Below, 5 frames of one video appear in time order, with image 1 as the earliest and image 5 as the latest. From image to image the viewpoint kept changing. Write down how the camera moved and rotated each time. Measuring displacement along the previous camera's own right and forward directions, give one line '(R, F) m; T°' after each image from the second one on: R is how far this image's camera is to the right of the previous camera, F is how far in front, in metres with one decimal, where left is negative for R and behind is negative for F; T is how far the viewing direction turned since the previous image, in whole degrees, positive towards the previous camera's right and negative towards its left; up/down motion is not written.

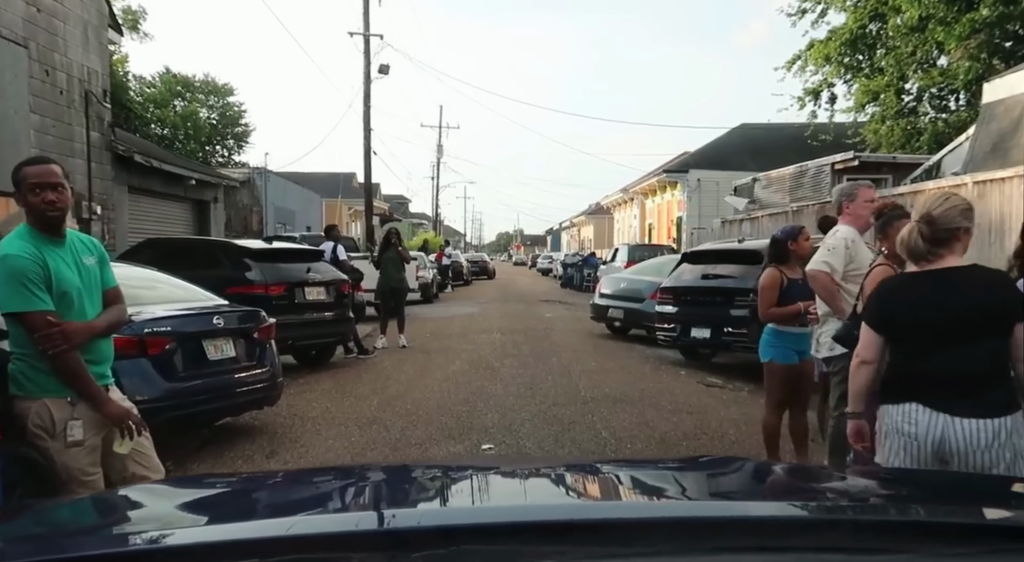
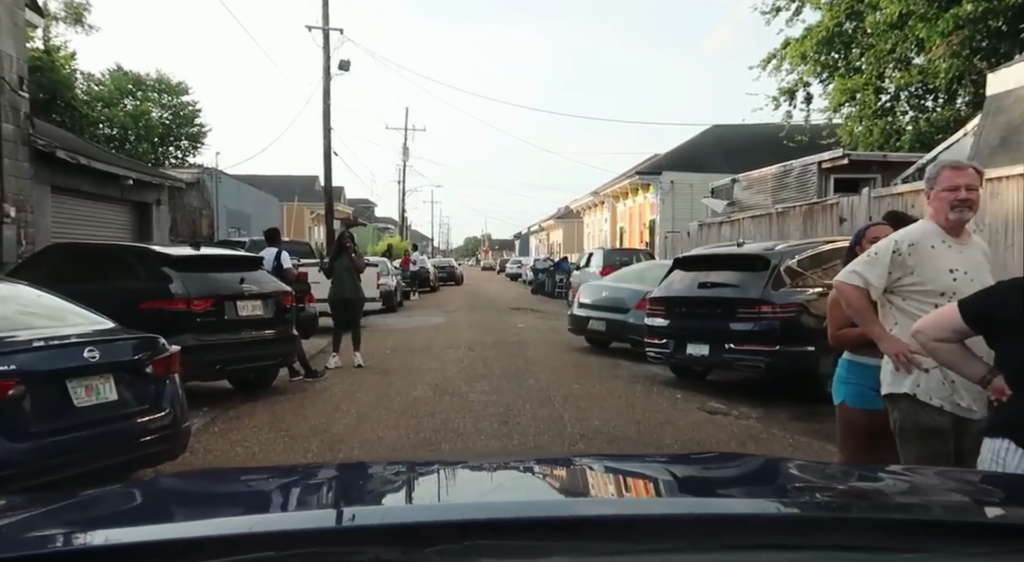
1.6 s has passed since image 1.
(0.0, +1.3) m; +3°
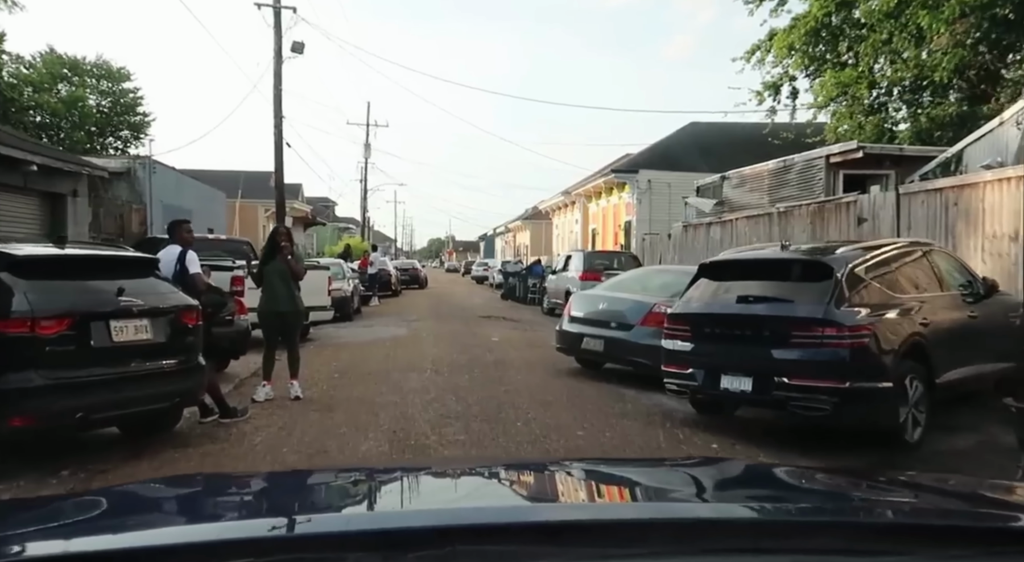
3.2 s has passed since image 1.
(-0.2, +2.1) m; +3°
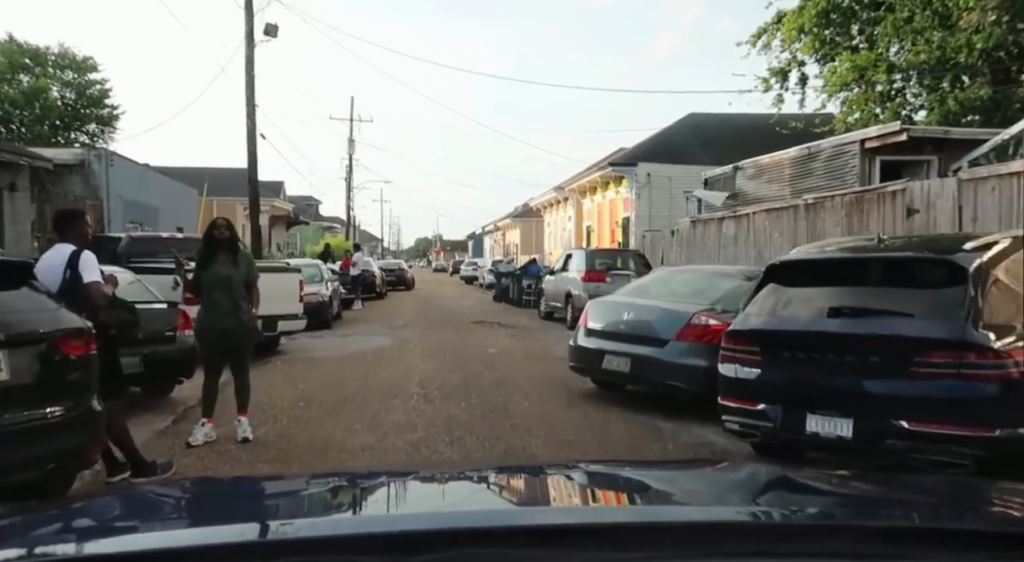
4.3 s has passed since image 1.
(-0.2, +1.7) m; +1°
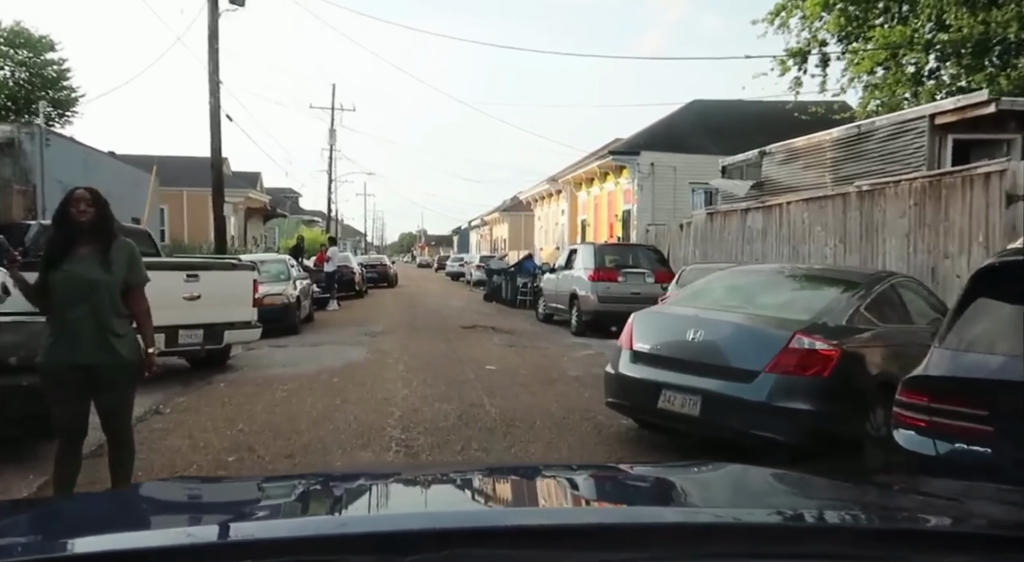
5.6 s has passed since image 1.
(-0.3, +2.3) m; +1°
